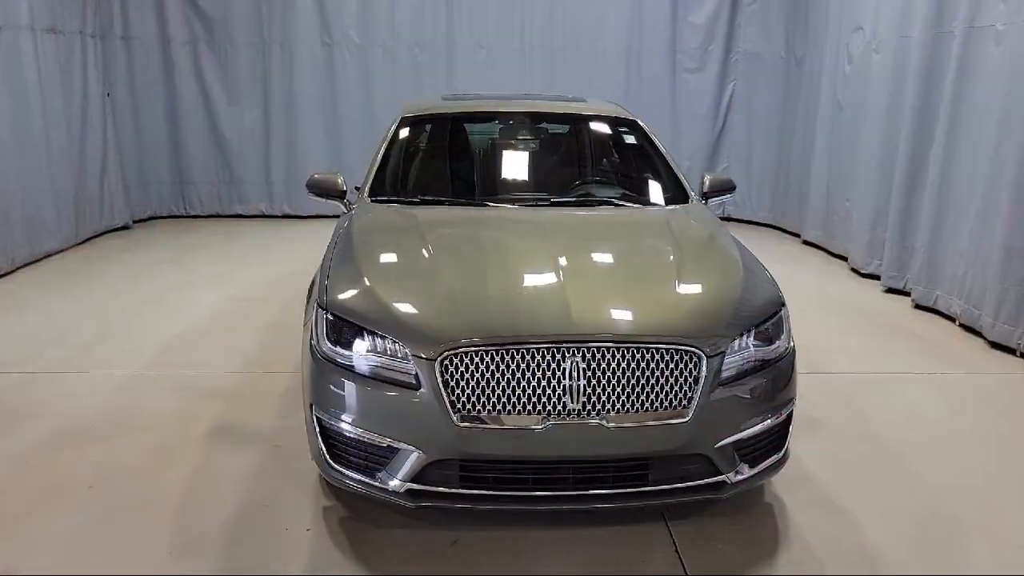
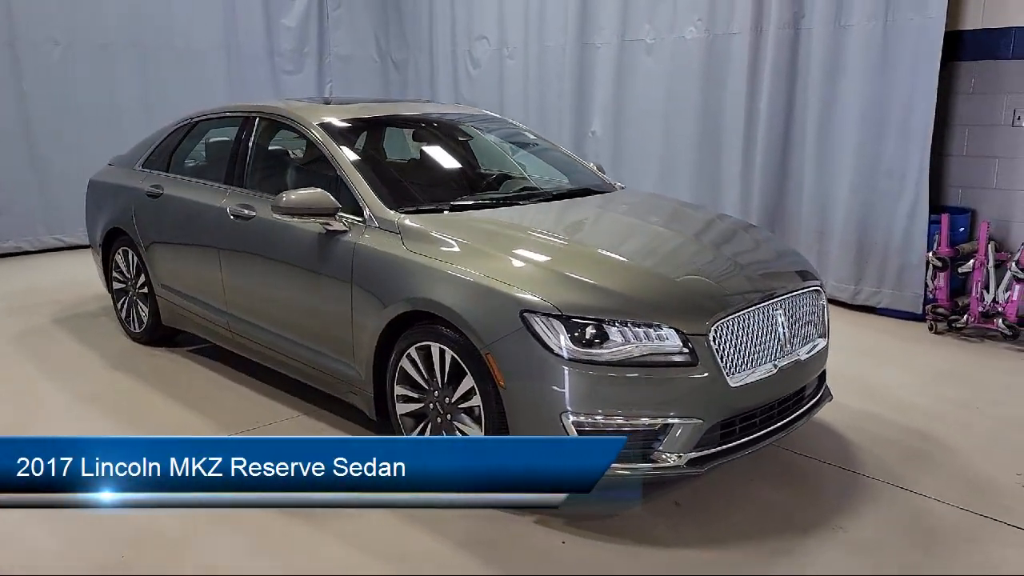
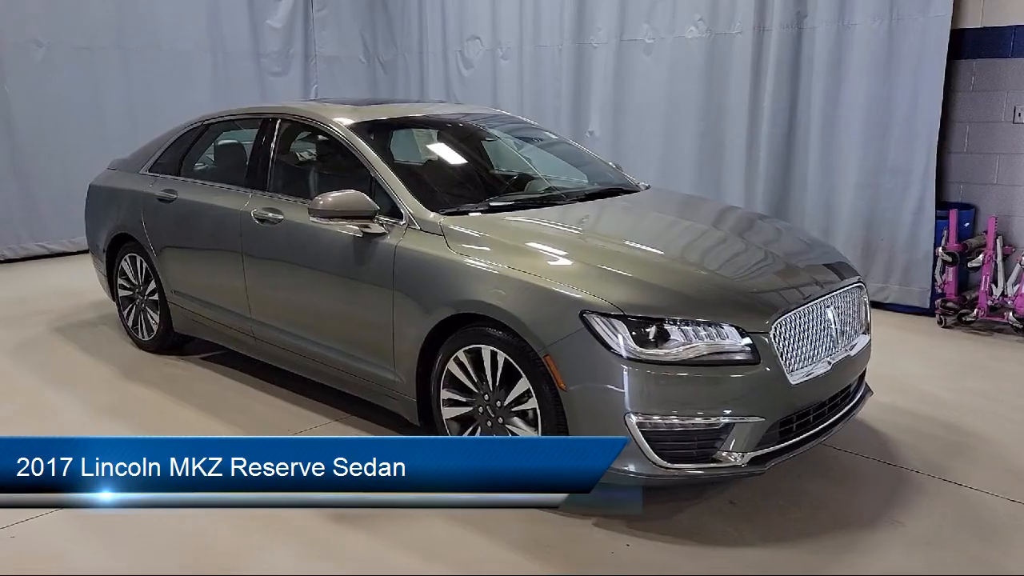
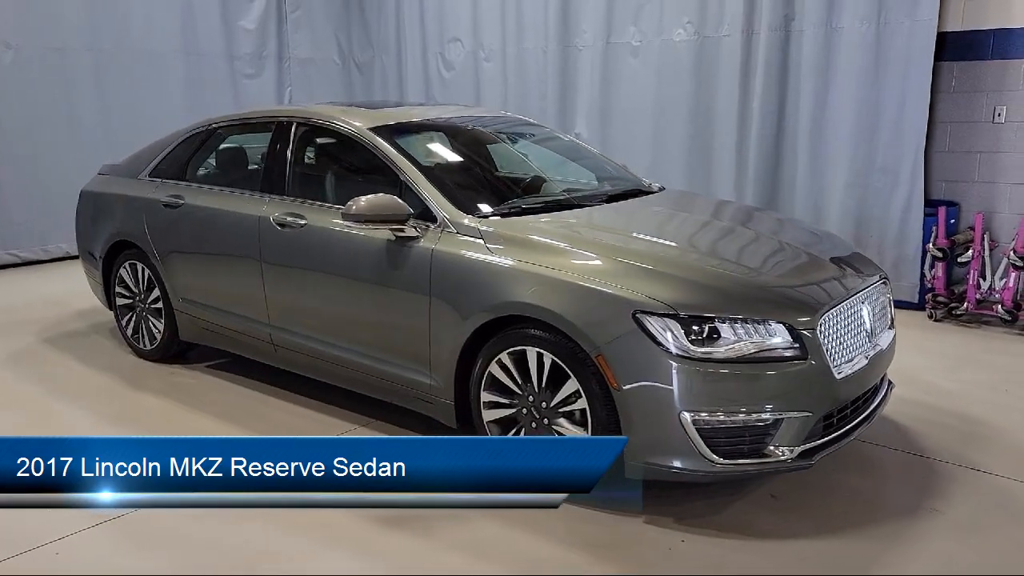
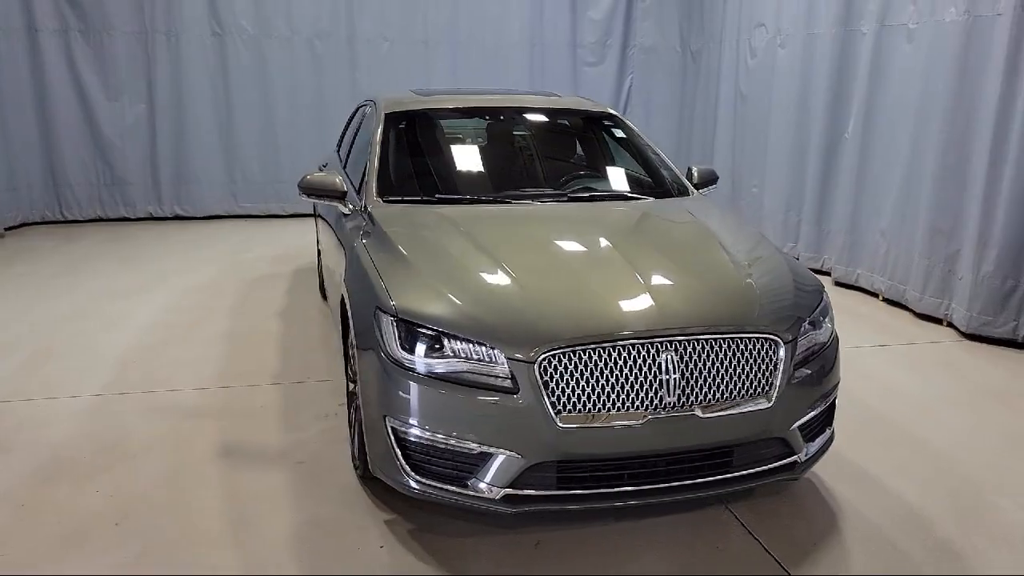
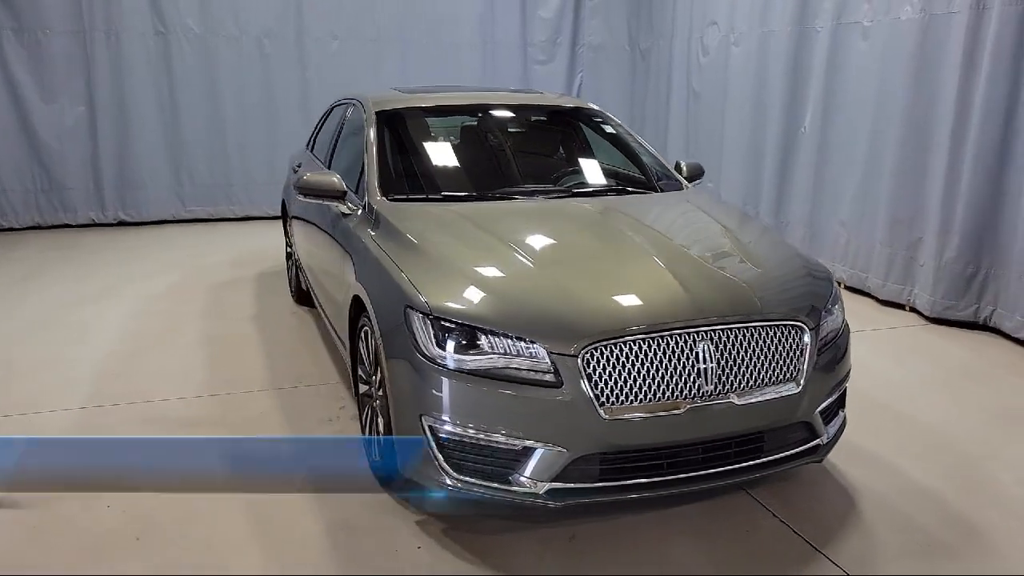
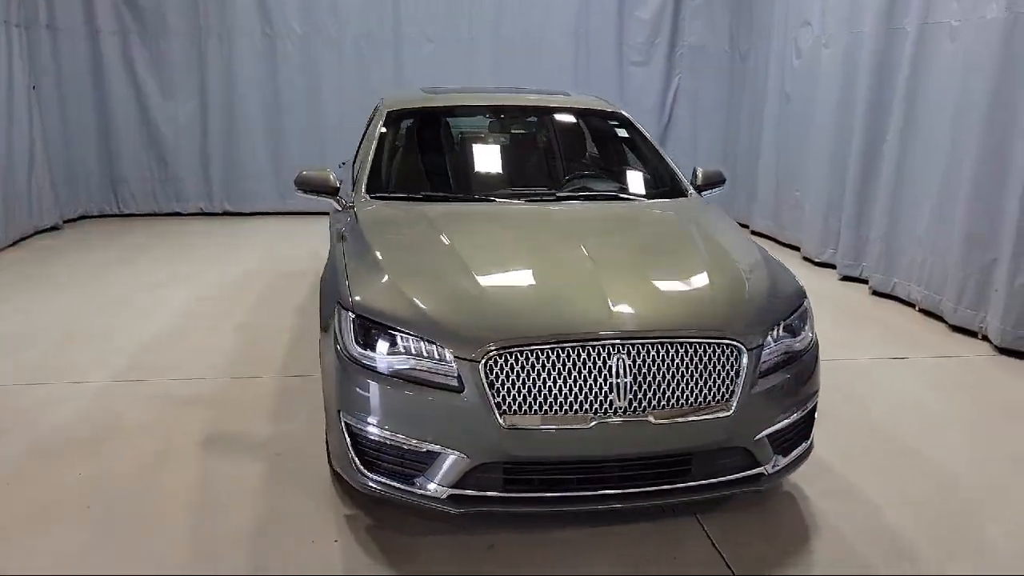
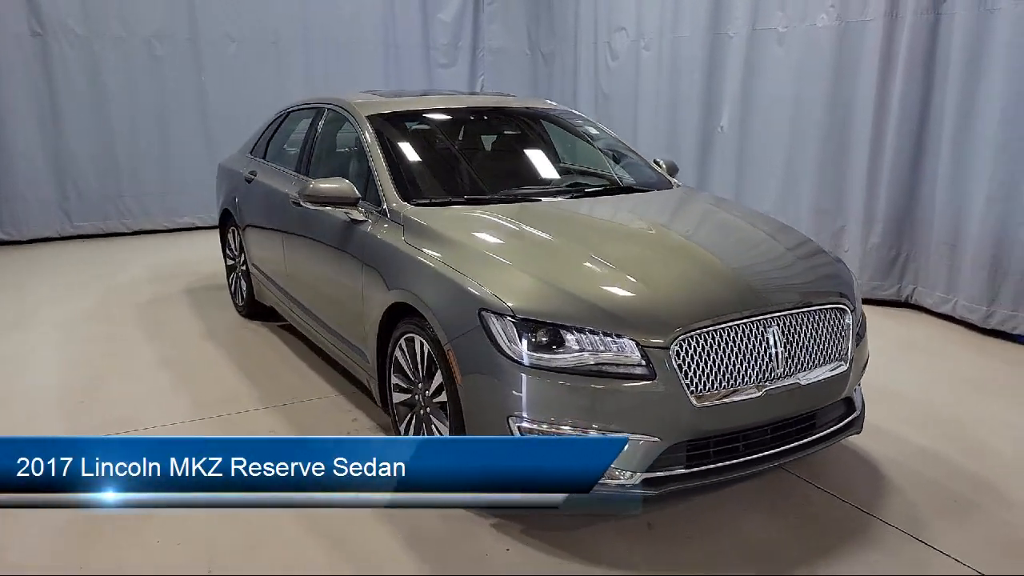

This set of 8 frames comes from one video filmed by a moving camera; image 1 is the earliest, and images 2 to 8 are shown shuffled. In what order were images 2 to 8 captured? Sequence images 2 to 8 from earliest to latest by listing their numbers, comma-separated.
7, 5, 6, 8, 2, 3, 4
